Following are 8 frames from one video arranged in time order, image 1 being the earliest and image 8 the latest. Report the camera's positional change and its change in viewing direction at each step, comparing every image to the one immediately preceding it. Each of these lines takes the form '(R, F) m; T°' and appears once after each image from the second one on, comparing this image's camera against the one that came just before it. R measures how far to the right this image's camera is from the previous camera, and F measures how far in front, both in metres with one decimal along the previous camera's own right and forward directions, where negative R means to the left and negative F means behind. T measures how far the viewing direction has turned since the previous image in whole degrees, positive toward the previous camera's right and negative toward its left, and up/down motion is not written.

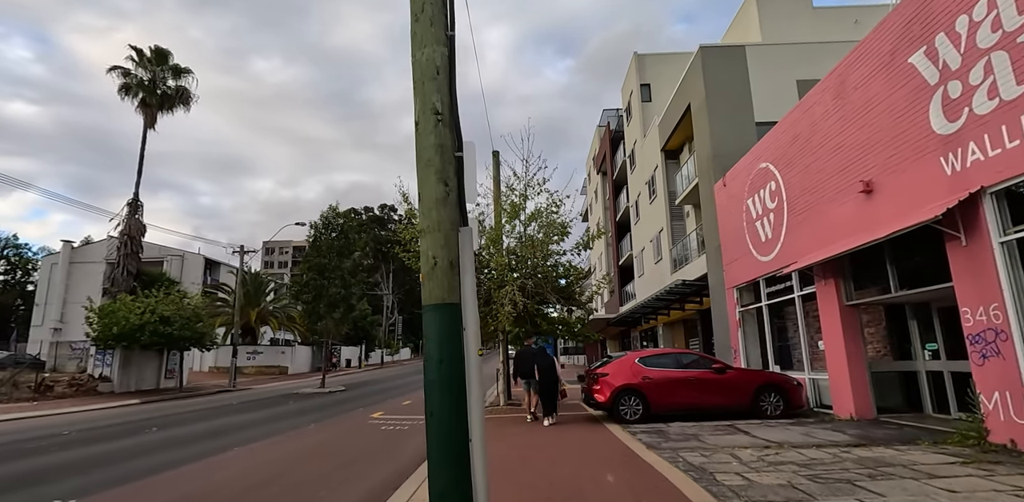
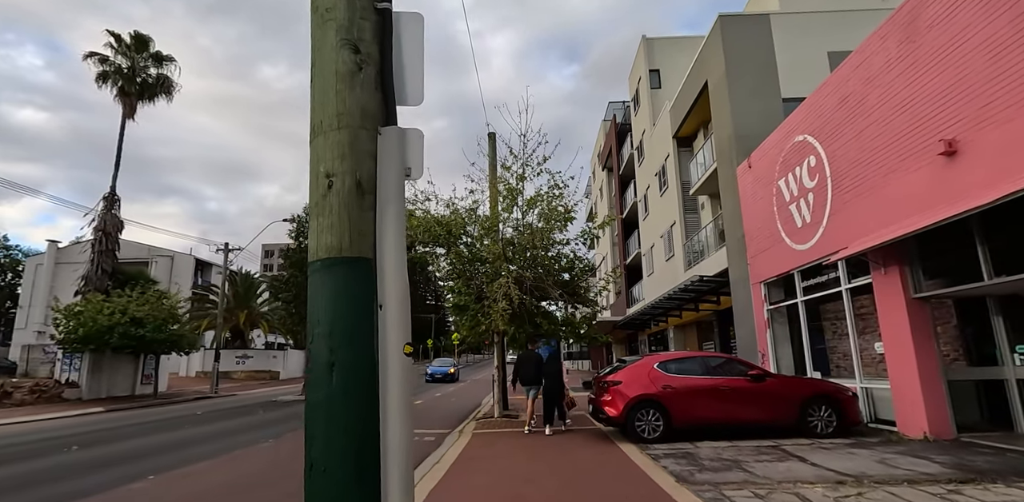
(+0.2, +1.8) m; 0°
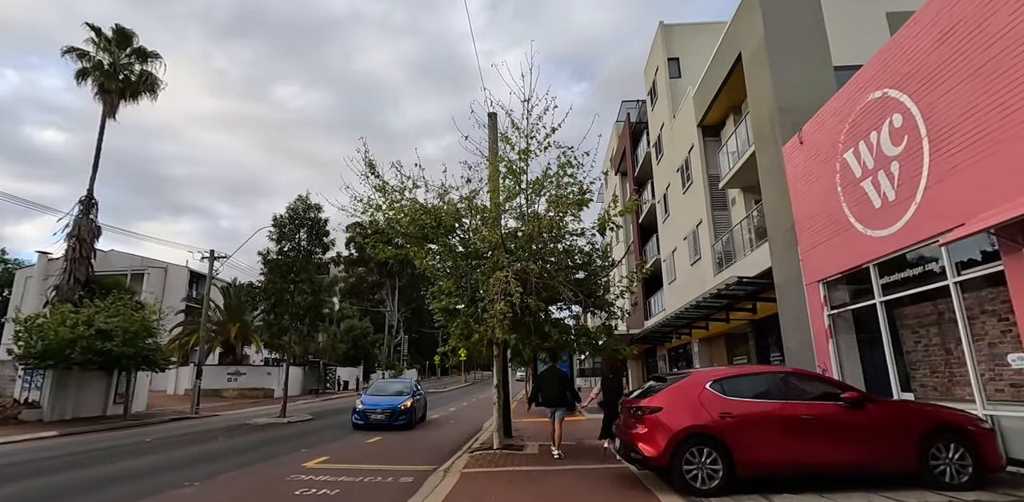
(+0.2, +2.2) m; -1°
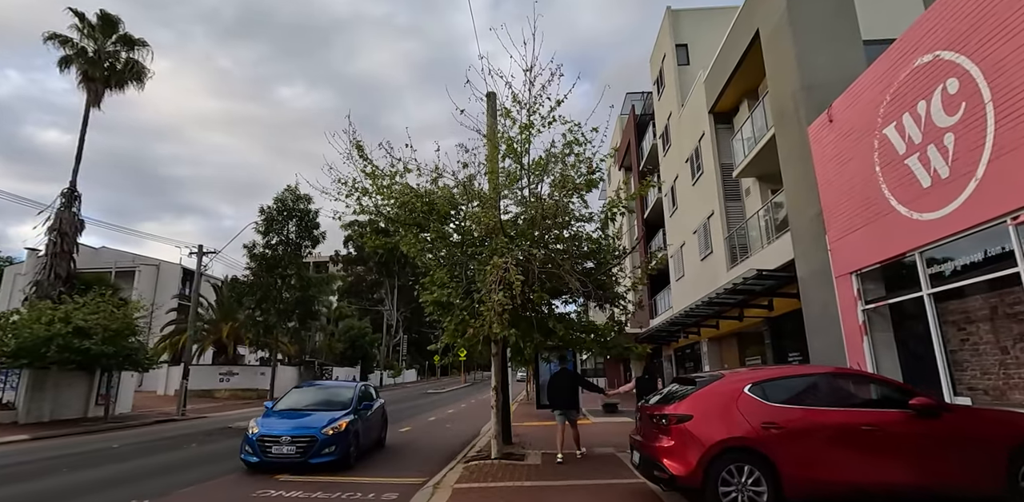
(0.0, +1.0) m; 0°
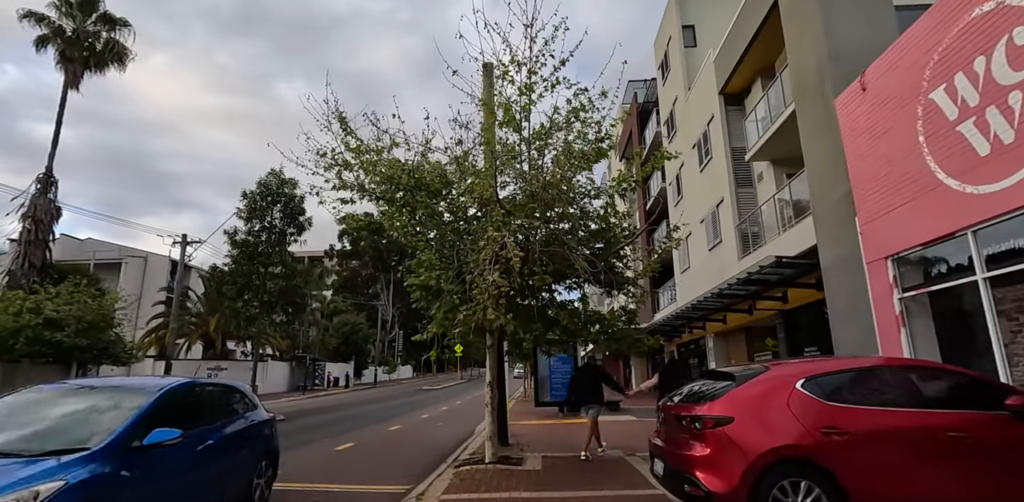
(0.0, +1.0) m; 0°
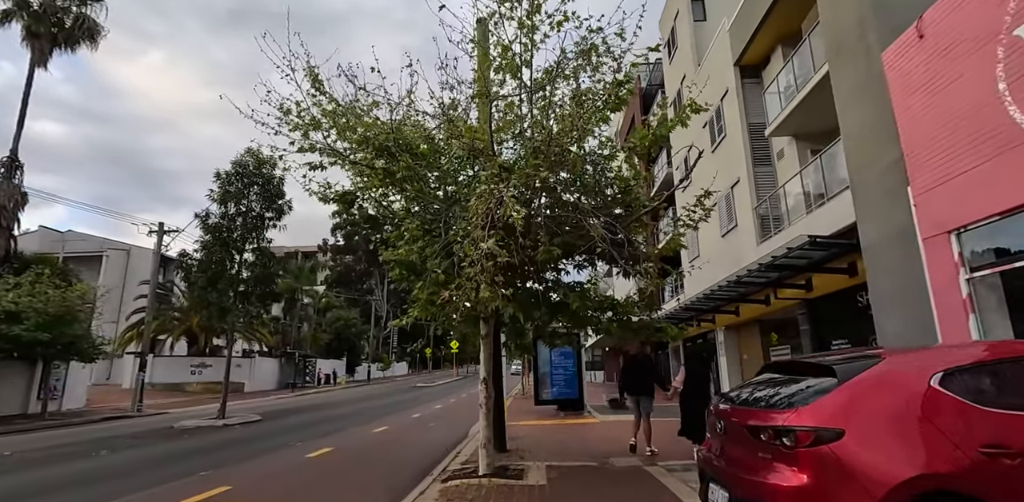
(0.0, +1.3) m; 0°
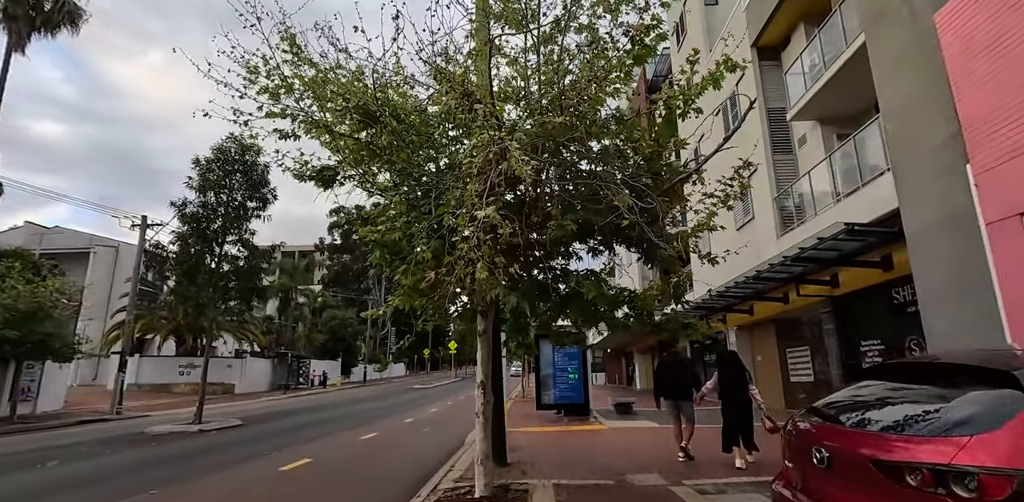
(0.0, +1.0) m; 0°
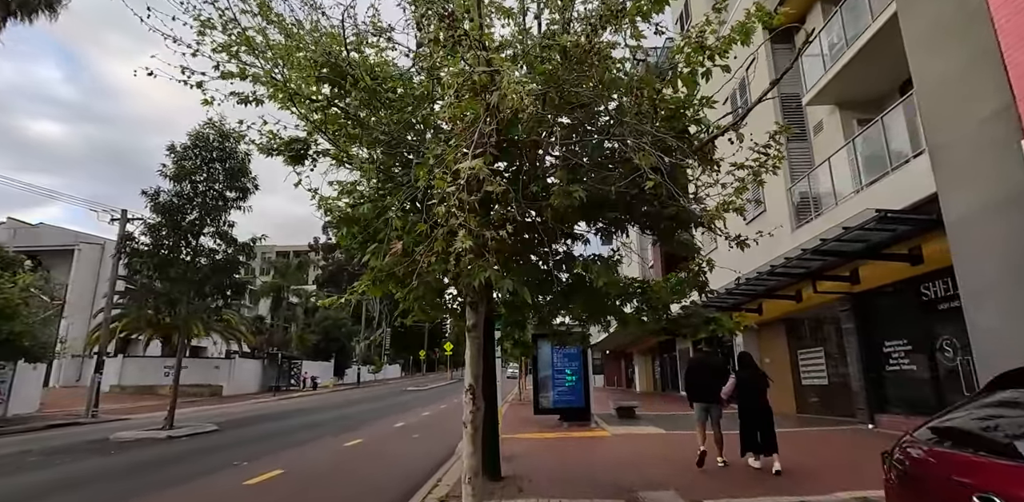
(0.0, +0.9) m; 0°
